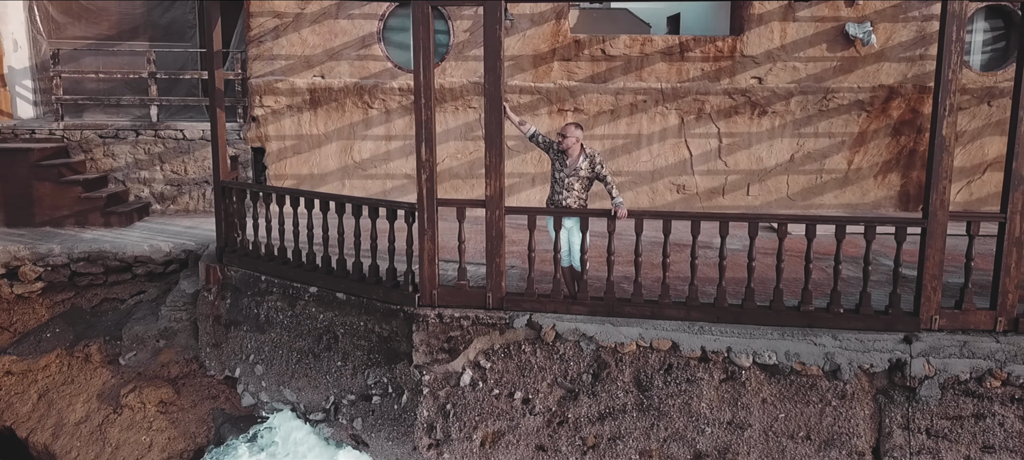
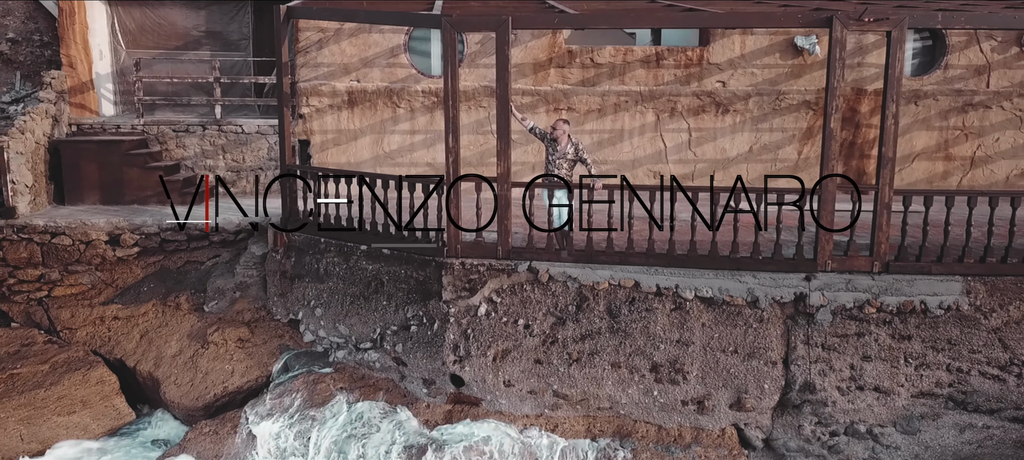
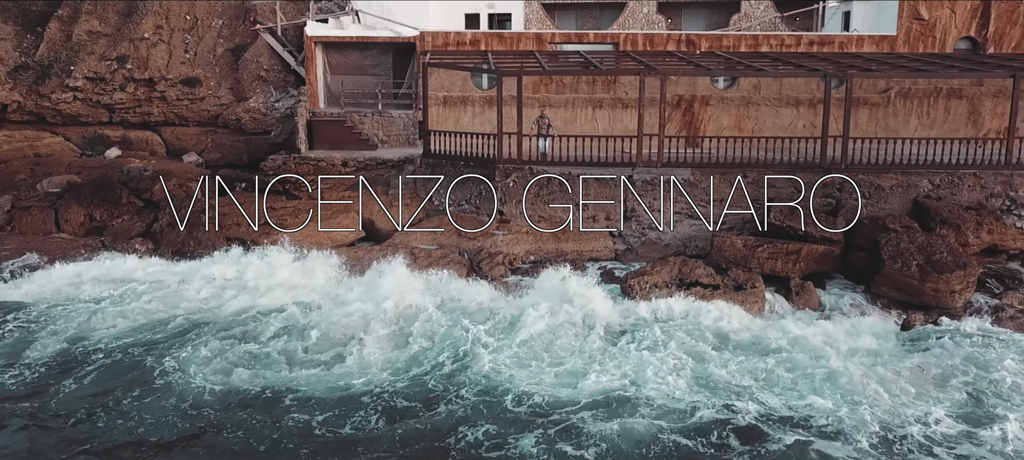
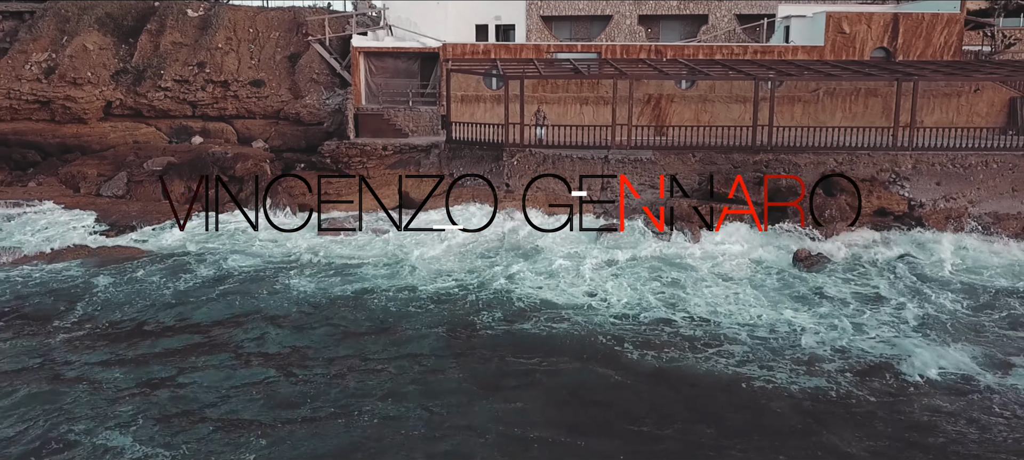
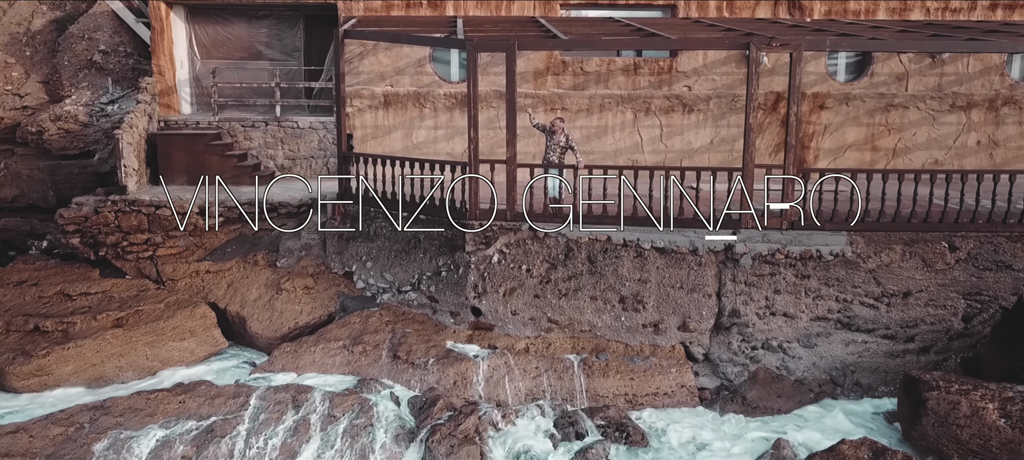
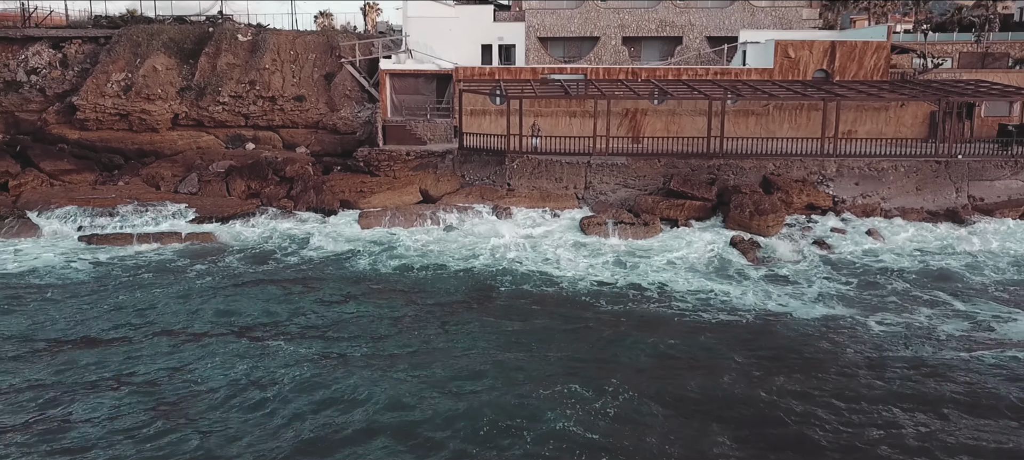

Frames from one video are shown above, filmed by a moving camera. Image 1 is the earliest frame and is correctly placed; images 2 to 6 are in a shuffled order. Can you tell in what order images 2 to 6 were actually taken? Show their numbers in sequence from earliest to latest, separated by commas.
2, 5, 3, 4, 6
